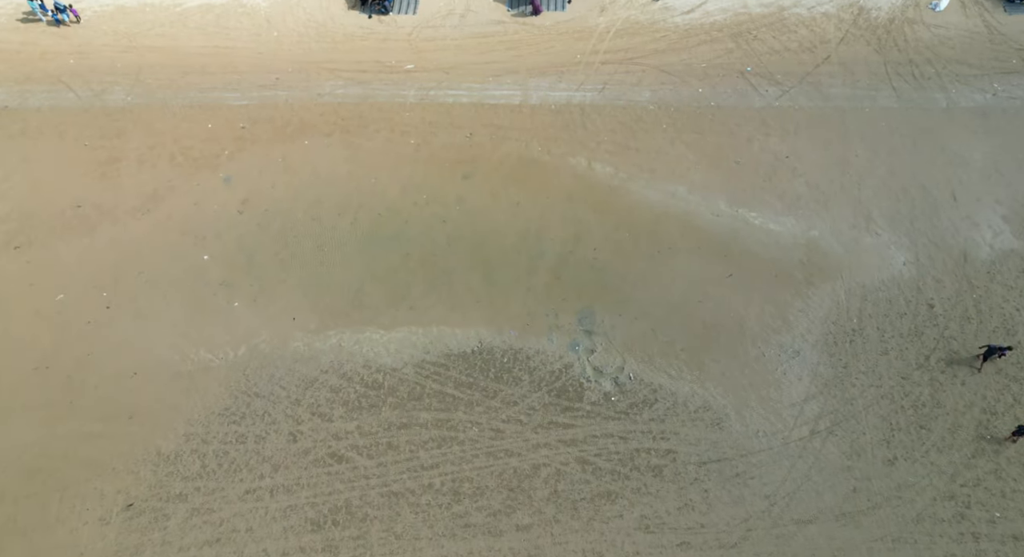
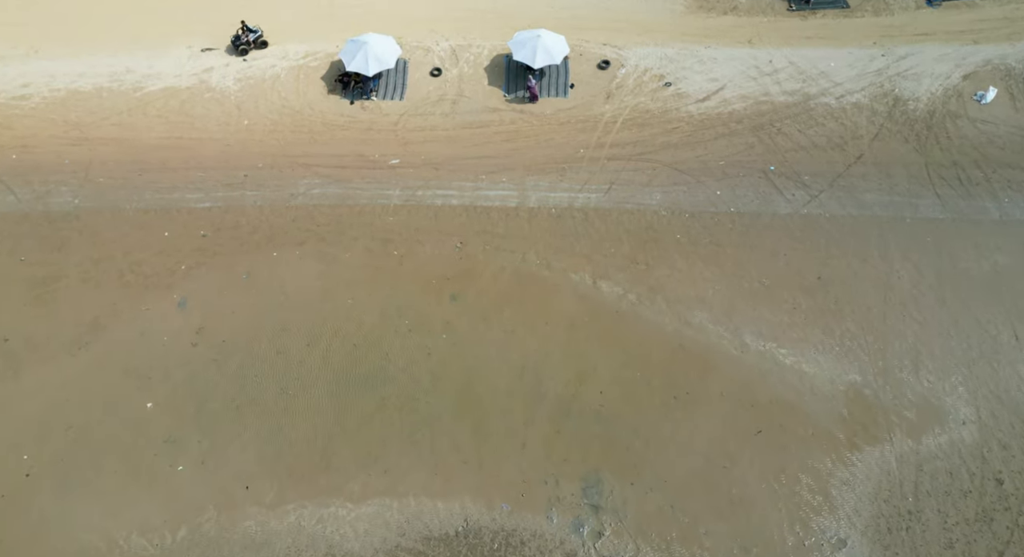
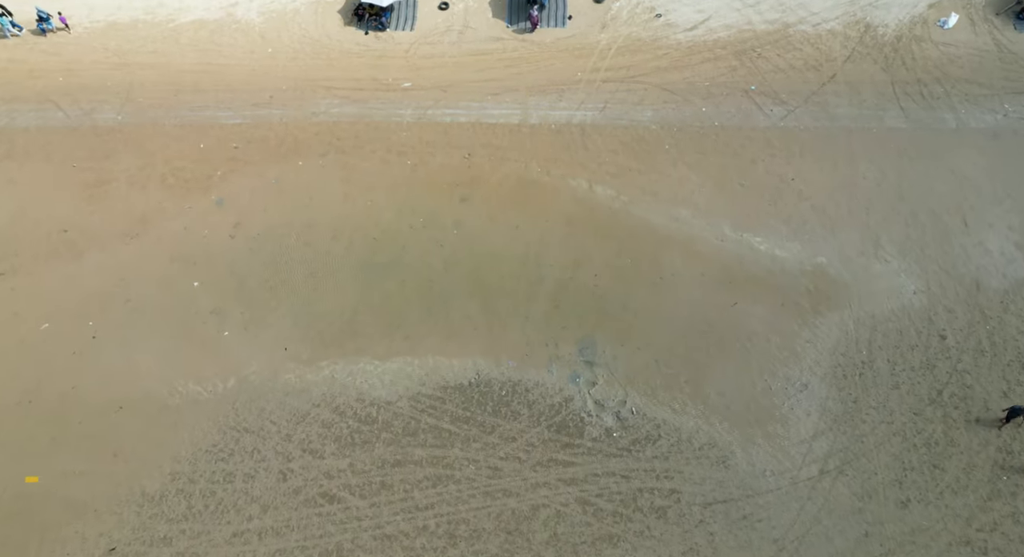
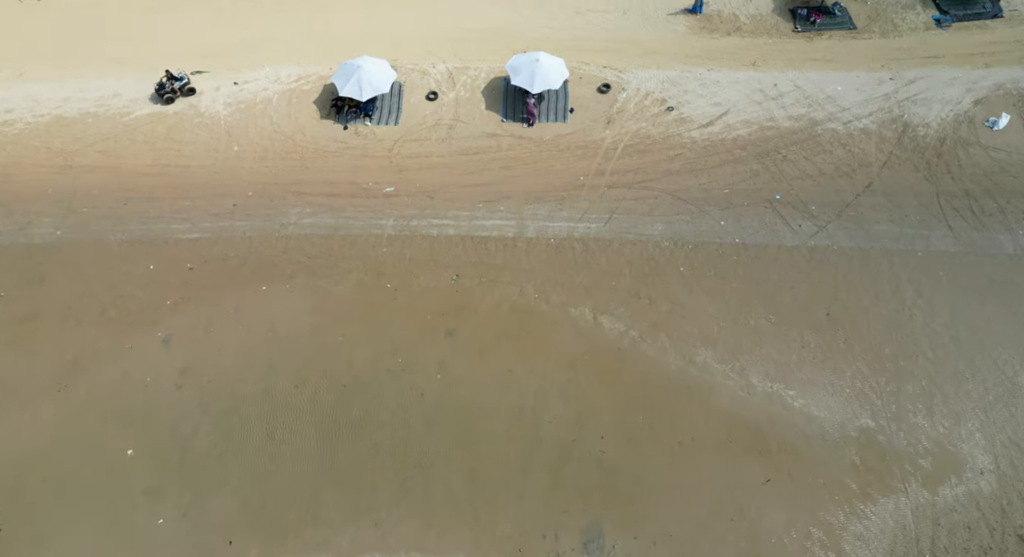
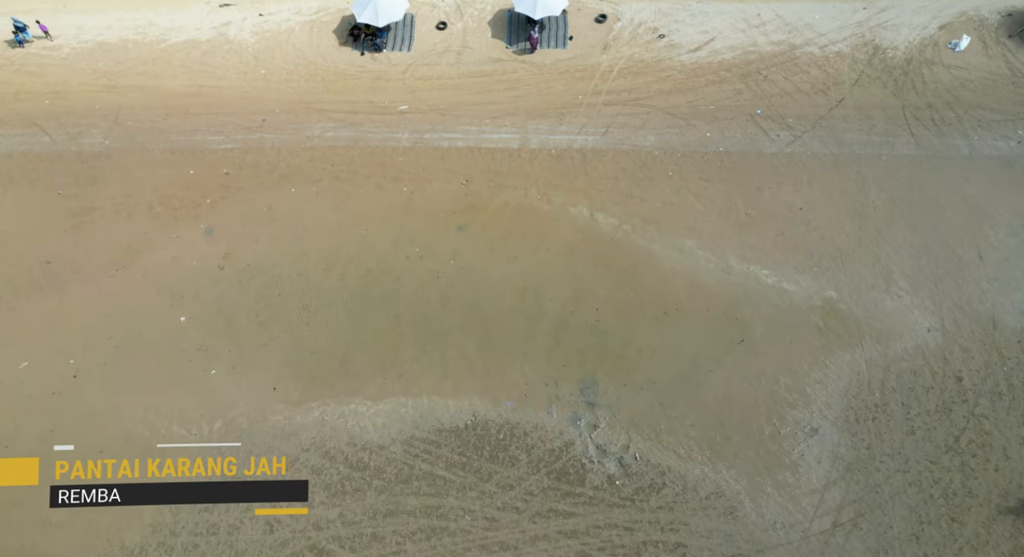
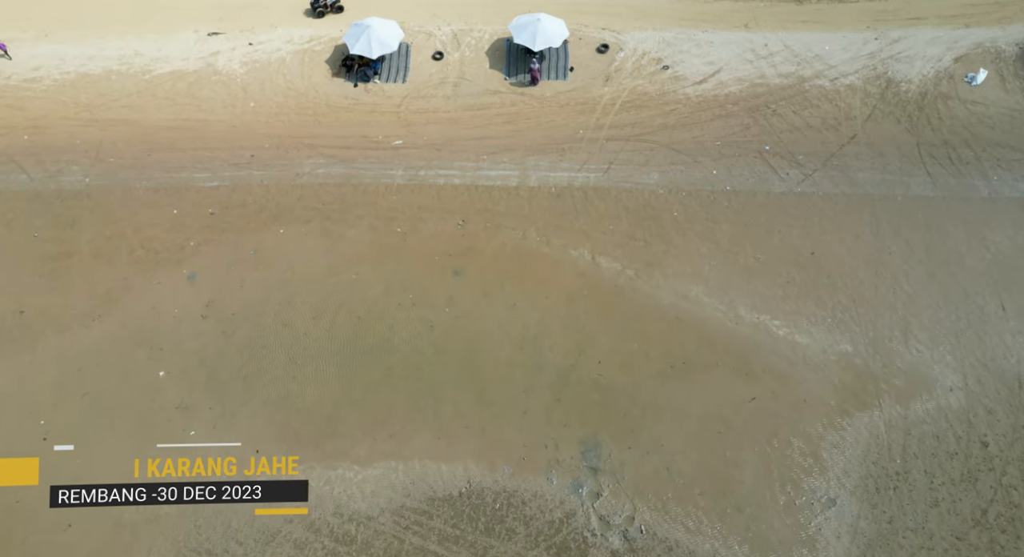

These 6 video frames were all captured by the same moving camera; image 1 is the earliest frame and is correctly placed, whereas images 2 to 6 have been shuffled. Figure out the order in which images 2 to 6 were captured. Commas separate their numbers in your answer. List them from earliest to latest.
3, 5, 6, 2, 4
